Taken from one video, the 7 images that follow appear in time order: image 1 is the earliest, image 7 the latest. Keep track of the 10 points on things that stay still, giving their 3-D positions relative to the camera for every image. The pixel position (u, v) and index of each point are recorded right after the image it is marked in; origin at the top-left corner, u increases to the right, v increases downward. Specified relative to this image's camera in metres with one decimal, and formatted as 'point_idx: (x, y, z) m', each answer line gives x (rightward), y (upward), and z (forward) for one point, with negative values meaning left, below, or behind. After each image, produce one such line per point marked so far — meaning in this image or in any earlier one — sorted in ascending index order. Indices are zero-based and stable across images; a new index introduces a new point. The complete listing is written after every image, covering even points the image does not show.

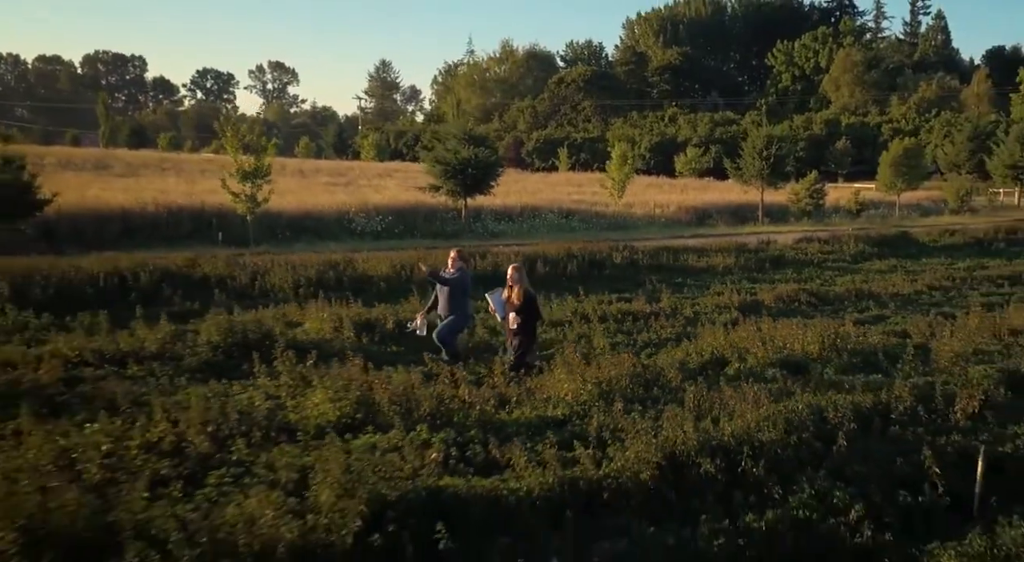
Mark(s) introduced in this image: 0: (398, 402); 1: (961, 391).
0: (-1.0, -1.0, +6.9) m
1: (+4.6, -1.1, +8.3) m
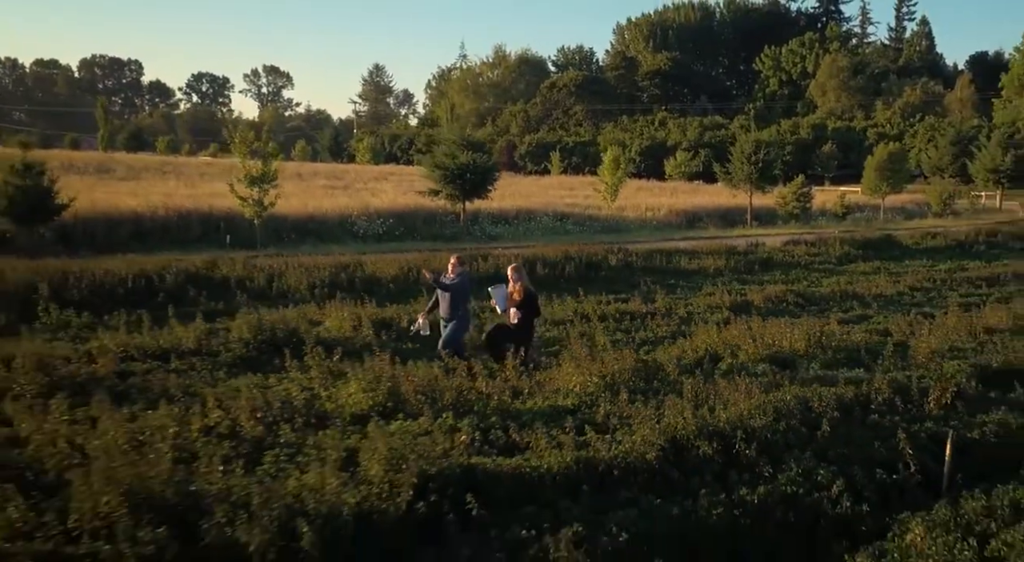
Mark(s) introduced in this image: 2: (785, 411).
0: (-0.8, -1.0, +7.6) m
1: (+4.7, -1.1, +9.1) m
2: (+2.5, -1.2, +7.5) m
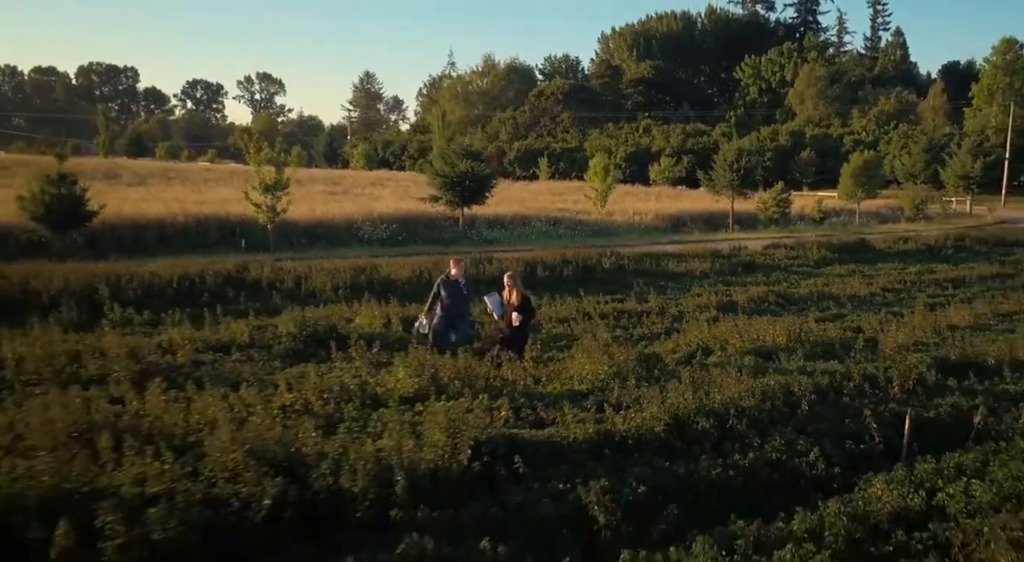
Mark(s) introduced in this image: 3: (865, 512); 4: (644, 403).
0: (-0.6, -1.0, +8.9) m
1: (+4.9, -1.1, +10.5) m
2: (+2.7, -1.2, +8.8) m
3: (+2.6, -1.7, +5.9) m
4: (+1.3, -1.2, +8.3) m
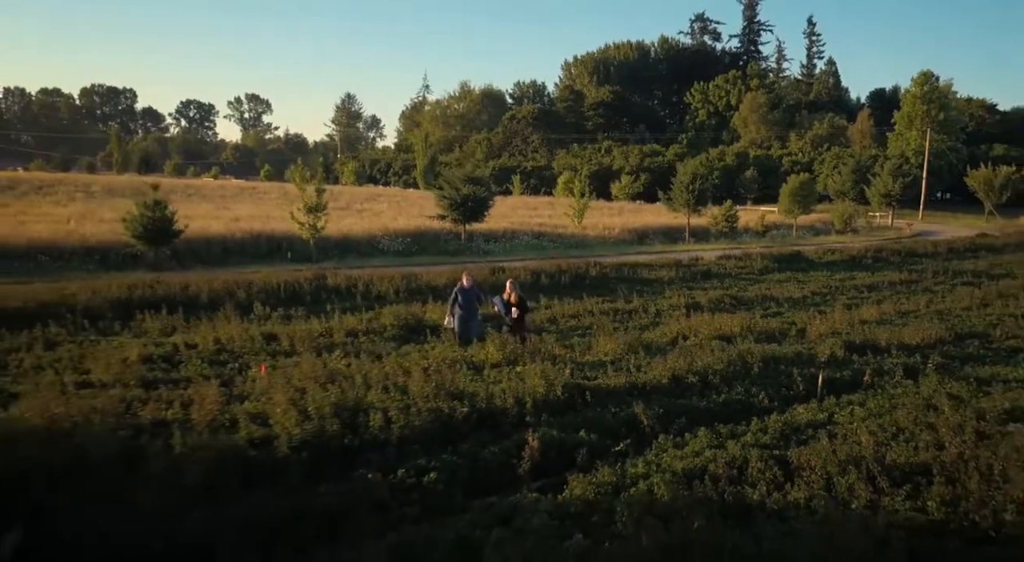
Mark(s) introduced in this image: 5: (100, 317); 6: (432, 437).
0: (+0.2, -1.1, +13.2) m
1: (+5.6, -1.2, +15.1) m
2: (+3.5, -1.3, +13.4) m
3: (+3.6, -1.7, +10.5) m
4: (+2.1, -1.3, +12.7) m
5: (-7.0, -0.6, +14.3) m
6: (-0.9, -1.7, +9.0) m
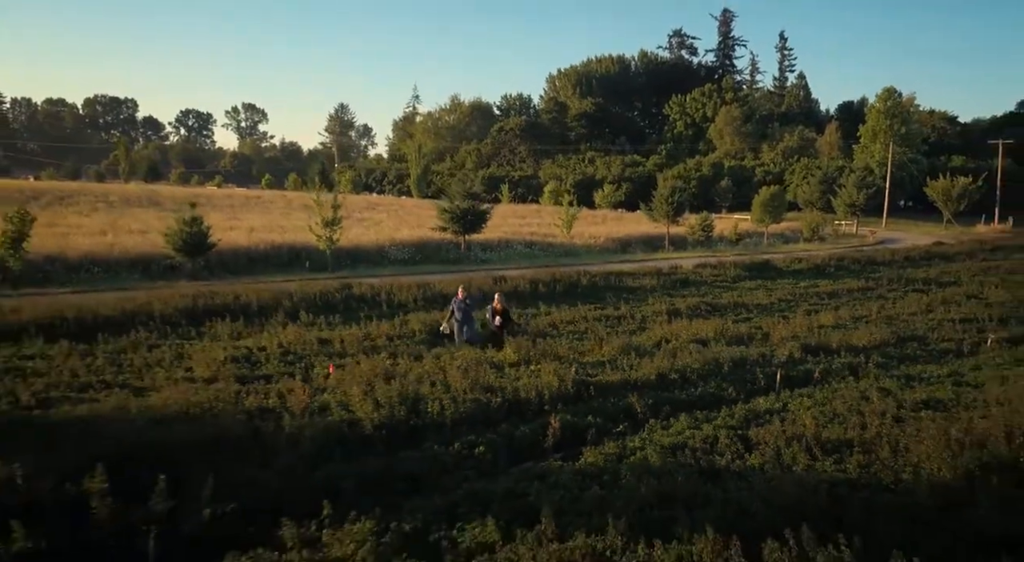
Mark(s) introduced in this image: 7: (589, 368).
0: (+0.5, -1.4, +15.9) m
1: (+5.8, -1.4, +17.9) m
2: (+3.8, -1.5, +16.1) m
3: (+3.9, -2.0, +13.2) m
4: (+2.4, -1.6, +15.5) m
5: (-6.7, -0.8, +16.8) m
6: (-0.5, -2.0, +11.6) m
7: (+1.4, -1.6, +15.1) m
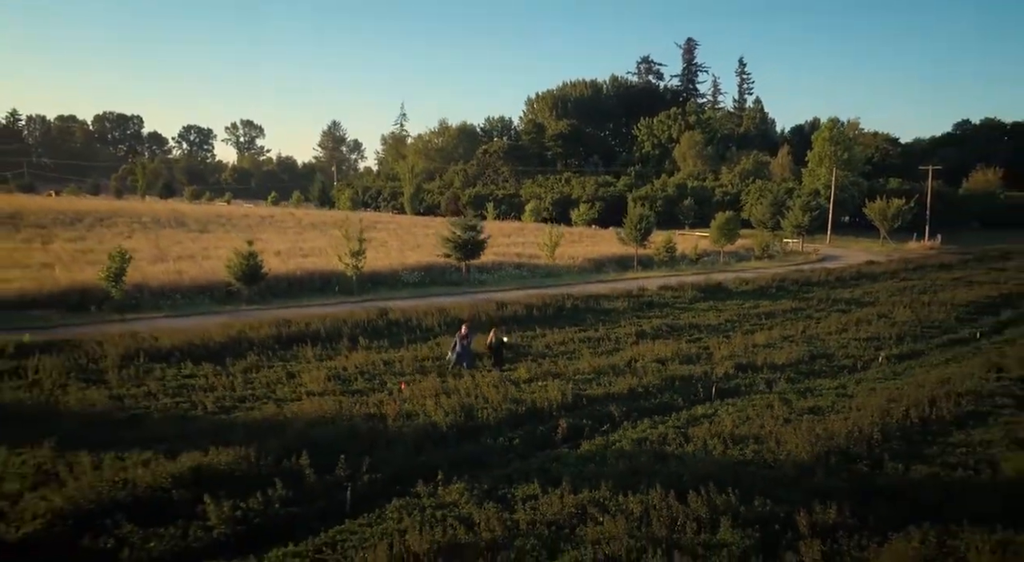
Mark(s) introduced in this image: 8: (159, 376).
0: (+0.8, -2.3, +21.8) m
1: (+6.0, -2.4, +24.0) m
2: (+4.0, -2.5, +22.1) m
3: (+4.2, -3.0, +19.3) m
4: (+2.7, -2.6, +21.4) m
5: (-6.5, -1.8, +22.4) m
6: (-0.1, -3.0, +17.5) m
7: (+1.7, -2.6, +21.0) m
8: (-8.0, -2.1, +18.9) m
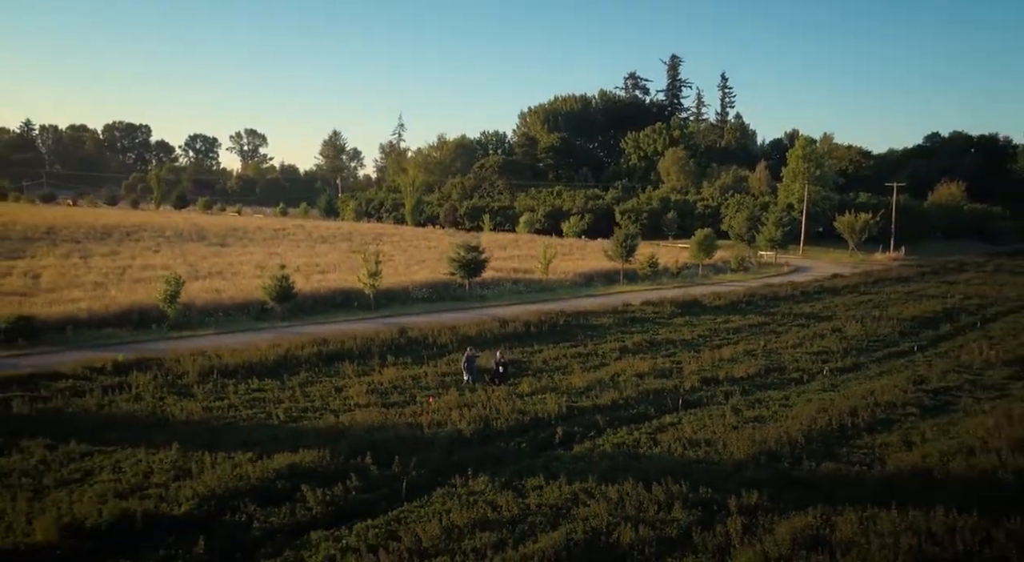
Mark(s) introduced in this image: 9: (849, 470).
0: (+0.9, -3.3, +26.5) m
1: (+6.1, -3.4, +28.8) m
2: (+4.2, -3.5, +26.9) m
3: (+4.4, -4.0, +24.0) m
4: (+2.8, -3.5, +26.2) m
5: (-6.4, -2.7, +27.0) m
6: (+0.1, -3.9, +22.2) m
7: (+1.8, -3.5, +25.8) m
8: (-7.8, -3.1, +23.5) m
9: (+7.7, -4.3, +19.2) m
